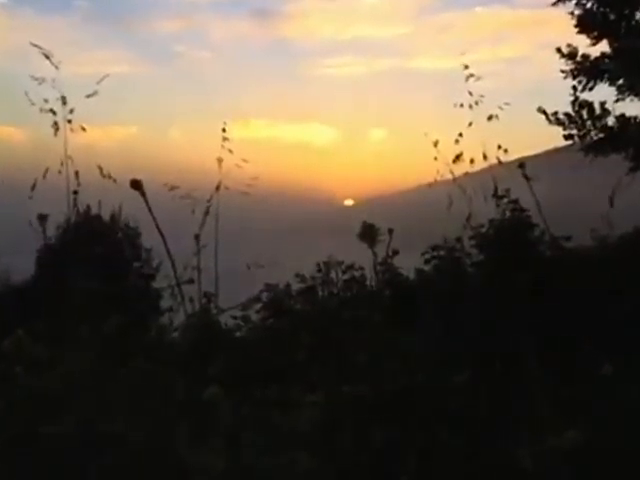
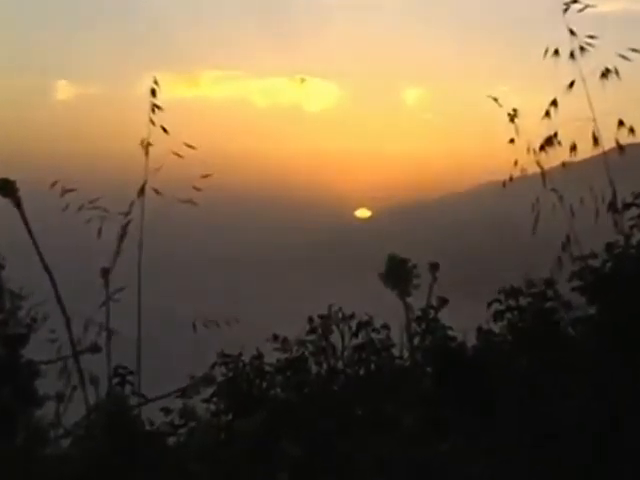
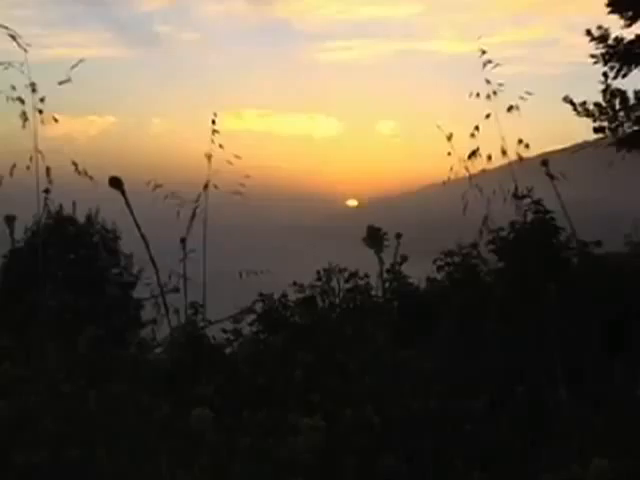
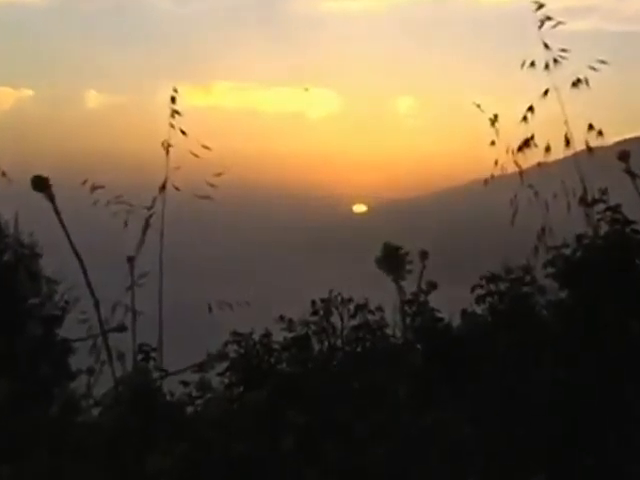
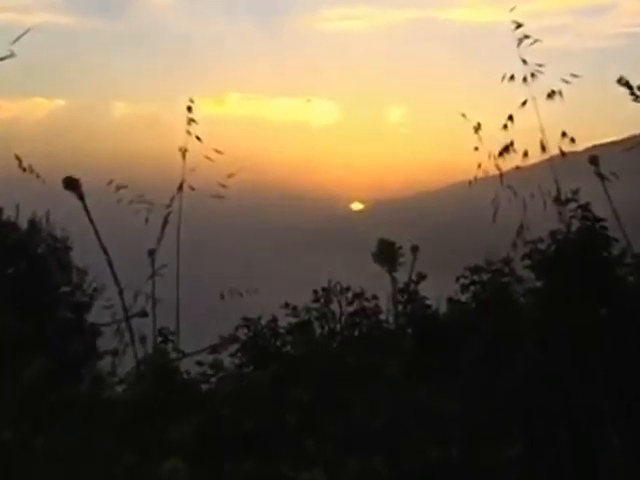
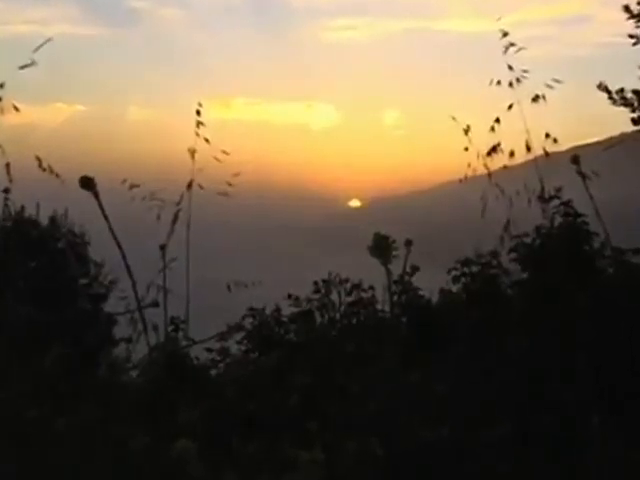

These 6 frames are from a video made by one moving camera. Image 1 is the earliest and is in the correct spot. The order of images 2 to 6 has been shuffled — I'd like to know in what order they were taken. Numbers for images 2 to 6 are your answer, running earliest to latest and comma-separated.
3, 6, 5, 4, 2
